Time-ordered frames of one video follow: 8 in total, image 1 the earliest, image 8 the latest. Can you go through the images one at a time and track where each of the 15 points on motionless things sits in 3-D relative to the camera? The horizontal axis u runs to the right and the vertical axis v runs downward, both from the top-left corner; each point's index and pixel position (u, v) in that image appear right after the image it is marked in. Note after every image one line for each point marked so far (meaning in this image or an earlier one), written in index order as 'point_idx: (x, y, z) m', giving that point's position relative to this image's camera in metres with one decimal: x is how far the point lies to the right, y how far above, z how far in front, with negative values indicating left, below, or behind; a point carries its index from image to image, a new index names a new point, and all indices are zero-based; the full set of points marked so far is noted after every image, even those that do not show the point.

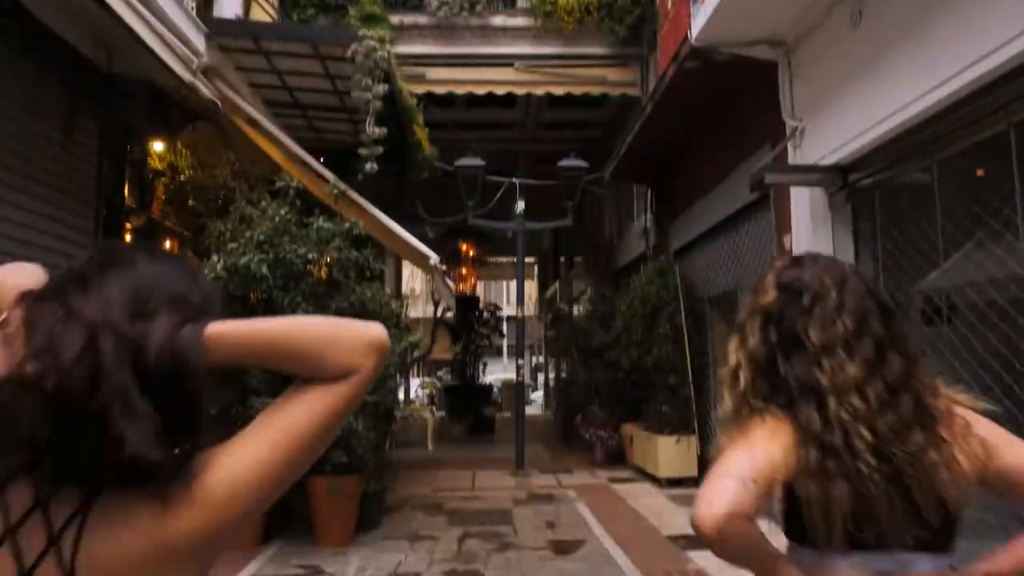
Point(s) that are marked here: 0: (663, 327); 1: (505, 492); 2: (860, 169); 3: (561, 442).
0: (+1.8, -0.5, +10.4) m
1: (-0.1, -2.4, +10.0) m
2: (+2.7, +0.9, +6.7) m
3: (+0.9, -3.0, +16.5) m
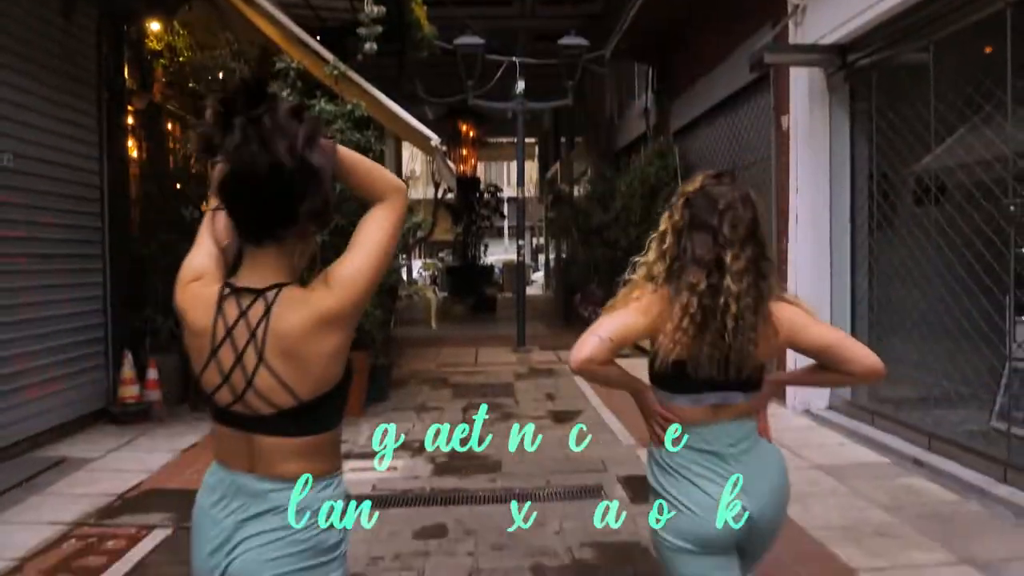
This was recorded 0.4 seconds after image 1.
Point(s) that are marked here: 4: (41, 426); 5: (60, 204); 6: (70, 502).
0: (+1.8, +1.0, +10.6) m
1: (-0.1, -1.0, +10.4) m
2: (+2.7, +1.8, +6.7) m
3: (+1.0, -0.7, +16.9) m
4: (-3.6, -1.0, +6.6) m
5: (-3.7, +0.7, +7.1) m
6: (-2.7, -1.3, +5.2) m
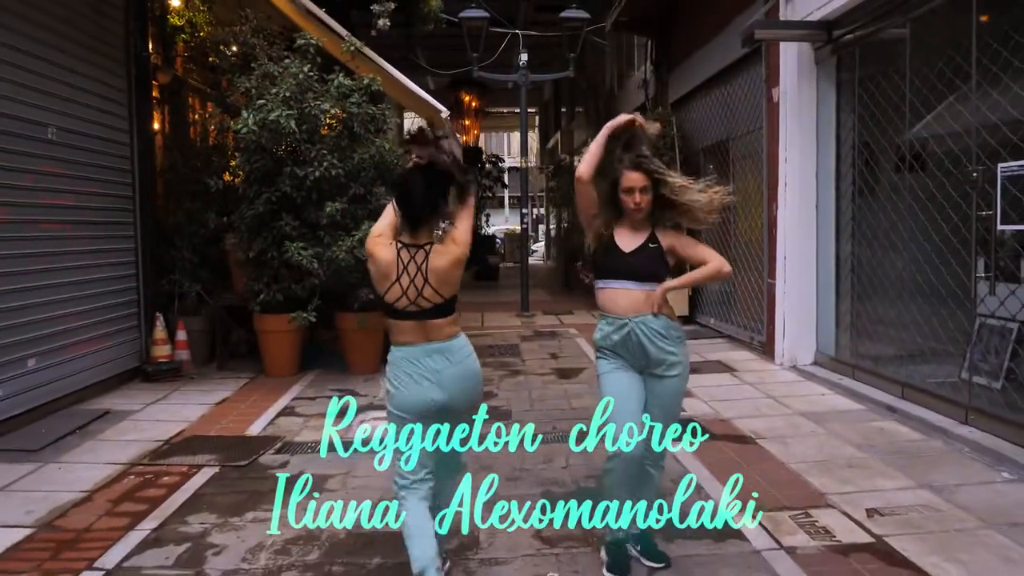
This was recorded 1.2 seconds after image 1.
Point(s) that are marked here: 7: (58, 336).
0: (+1.9, +1.4, +11.1) m
1: (0.0, -0.5, +10.9) m
2: (+2.7, +2.1, +7.1) m
3: (+1.0, 0.0, +17.4) m
4: (-3.5, -0.8, +7.1) m
5: (-3.6, +1.0, +7.5) m
6: (-2.6, -1.1, +5.8) m
7: (-3.6, -0.4, +6.8) m
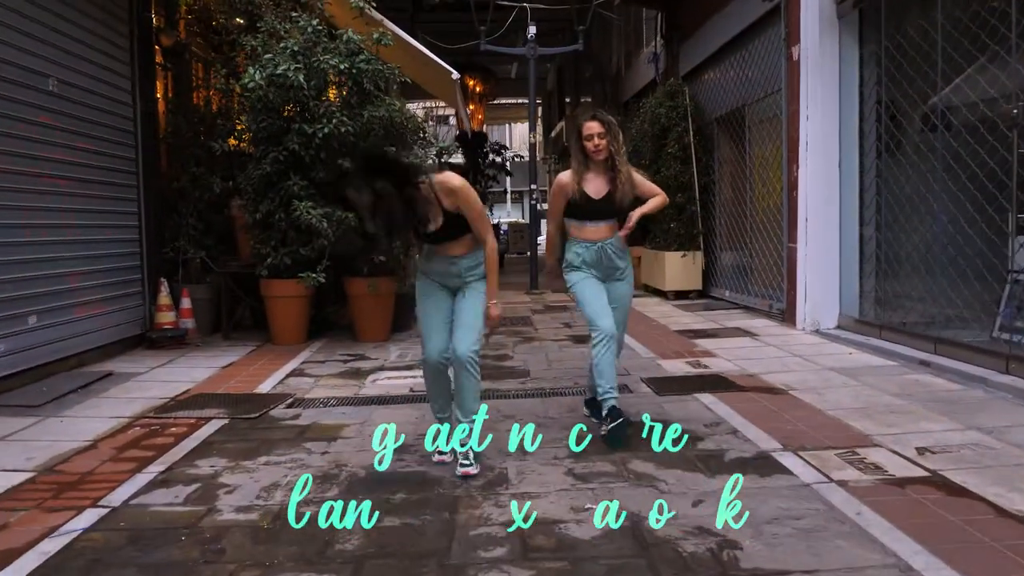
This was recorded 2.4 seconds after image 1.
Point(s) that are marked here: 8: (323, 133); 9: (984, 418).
0: (+2.0, +1.8, +10.8) m
1: (+0.1, -0.2, +10.7) m
2: (+2.8, +2.5, +6.9) m
3: (+1.1, +0.3, +17.2) m
4: (-3.4, -0.5, +6.9) m
5: (-3.5, +1.3, +7.3) m
6: (-2.5, -0.7, +5.5) m
7: (-3.5, -0.1, +6.6) m
8: (-1.6, +1.3, +7.2) m
9: (+2.4, -0.7, +4.4) m
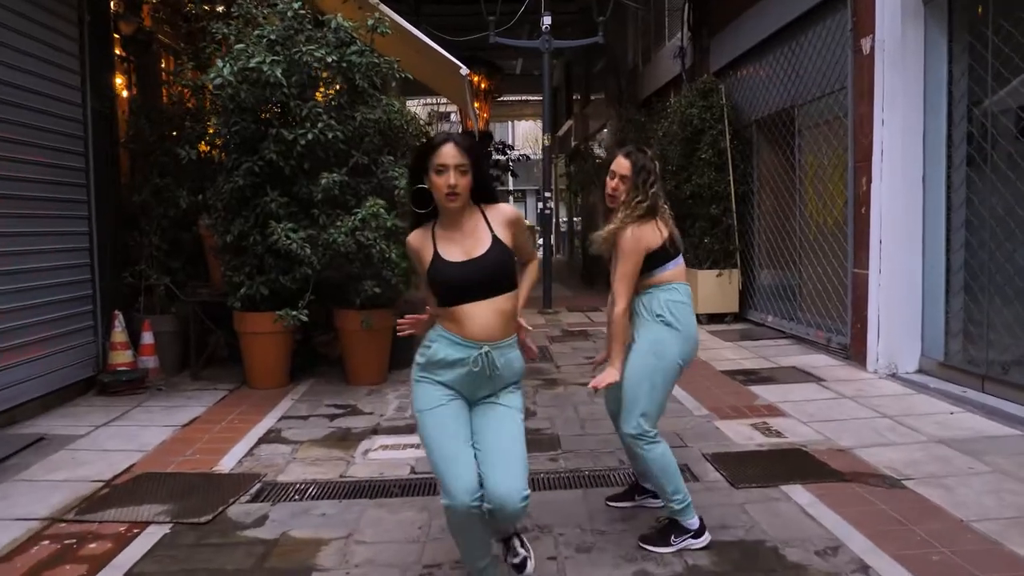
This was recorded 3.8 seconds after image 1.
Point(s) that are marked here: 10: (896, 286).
0: (+2.1, +1.5, +9.6) m
1: (+0.3, -0.5, +9.5) m
2: (+3.0, +2.2, +5.7) m
3: (+1.3, +0.1, +16.0) m
4: (-3.3, -0.7, +5.7) m
5: (-3.3, +1.0, +6.1) m
6: (-2.3, -1.0, +4.3) m
7: (-3.3, -0.3, +5.4) m
8: (-1.4, +1.0, +6.0) m
9: (+2.5, -0.9, +3.2) m
10: (+2.9, 0.0, +6.5) m
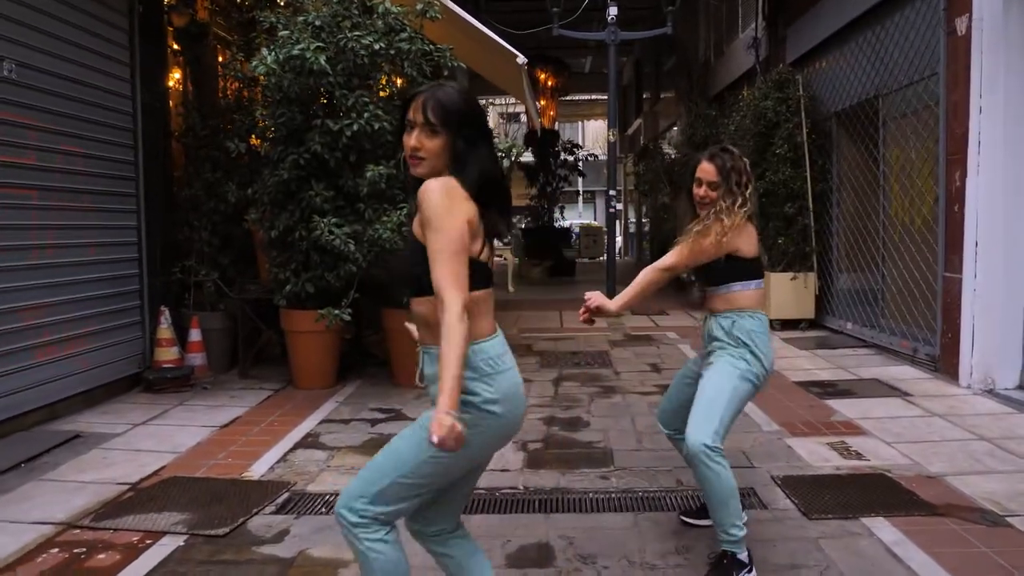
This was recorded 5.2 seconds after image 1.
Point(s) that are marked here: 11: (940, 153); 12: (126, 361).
0: (+2.8, +1.5, +9.0) m
1: (+0.9, -0.5, +9.1) m
2: (+3.3, +2.2, +5.0) m
3: (+2.5, 0.0, +15.5) m
4: (-2.9, -0.7, +5.6) m
5: (-2.9, +1.1, +6.0) m
6: (-2.1, -1.0, +4.1) m
7: (-3.0, -0.3, +5.3) m
8: (-1.0, +1.0, +5.7) m
9: (+2.6, -1.0, +2.6) m
10: (+3.3, 0.0, +5.9) m
11: (+3.2, +1.0, +6.5) m
12: (-2.9, -0.5, +6.4) m
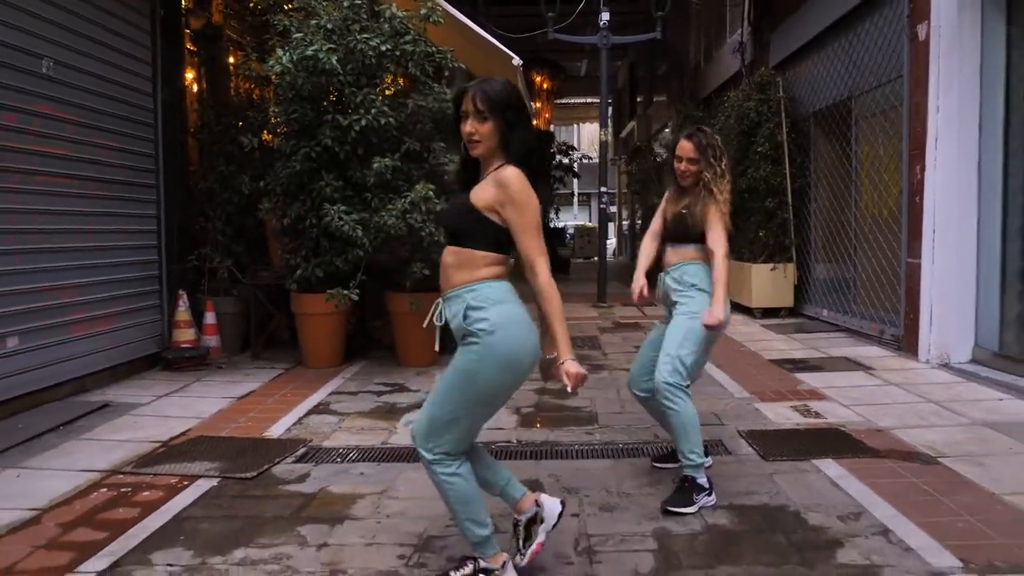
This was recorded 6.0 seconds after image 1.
0: (+2.7, +1.6, +9.6) m
1: (+0.8, -0.4, +9.6) m
2: (+3.3, +2.3, +5.5) m
3: (+2.4, +0.1, +16.0) m
4: (-3.0, -0.6, +6.0) m
5: (-3.0, +1.2, +6.4) m
6: (-2.1, -0.9, +4.6) m
7: (-3.0, -0.2, +5.8) m
8: (-1.1, +1.2, +6.2) m
9: (+2.6, -0.8, +3.1) m
10: (+3.3, +0.1, +6.4) m
11: (+3.2, +1.1, +7.0) m
12: (-2.9, -0.4, +6.9) m
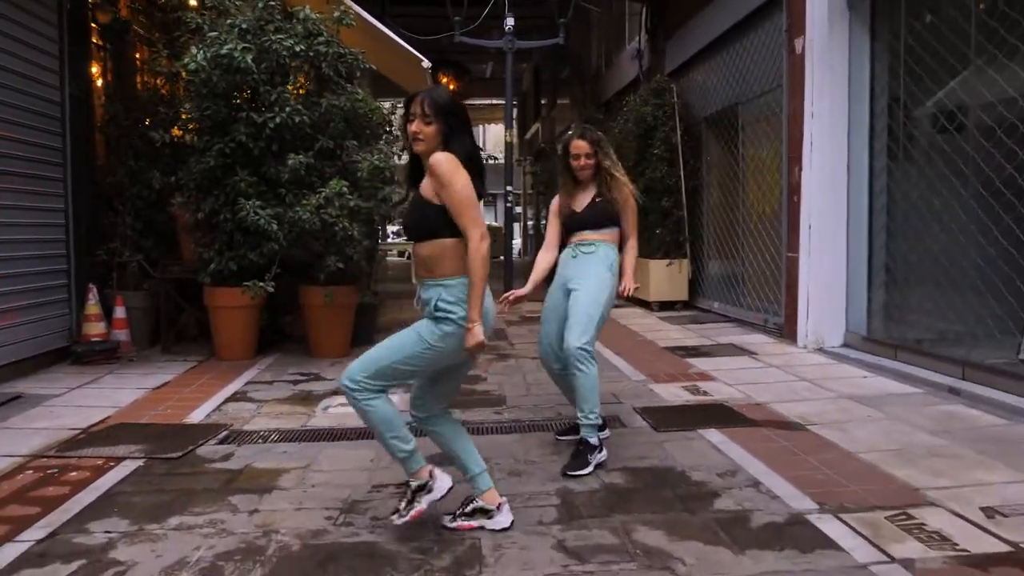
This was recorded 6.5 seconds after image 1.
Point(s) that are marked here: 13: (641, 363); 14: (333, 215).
0: (+1.7, +1.6, +10.1) m
1: (-0.2, -0.3, +9.9) m
2: (+2.7, +2.4, +6.2) m
3: (+0.6, +0.2, +16.5) m
4: (-3.6, -0.5, +6.0) m
5: (-3.7, +1.2, +6.4) m
6: (-2.6, -0.8, +4.7) m
7: (-3.6, -0.1, +5.7) m
8: (-1.7, +1.2, +6.4) m
9: (+2.3, -0.8, +3.7) m
10: (+2.6, +0.2, +7.0) m
11: (+2.4, +1.2, +7.6) m
12: (-3.6, -0.4, +6.8) m
13: (+1.0, -0.6, +6.5) m
14: (-1.3, +0.5, +6.4) m
